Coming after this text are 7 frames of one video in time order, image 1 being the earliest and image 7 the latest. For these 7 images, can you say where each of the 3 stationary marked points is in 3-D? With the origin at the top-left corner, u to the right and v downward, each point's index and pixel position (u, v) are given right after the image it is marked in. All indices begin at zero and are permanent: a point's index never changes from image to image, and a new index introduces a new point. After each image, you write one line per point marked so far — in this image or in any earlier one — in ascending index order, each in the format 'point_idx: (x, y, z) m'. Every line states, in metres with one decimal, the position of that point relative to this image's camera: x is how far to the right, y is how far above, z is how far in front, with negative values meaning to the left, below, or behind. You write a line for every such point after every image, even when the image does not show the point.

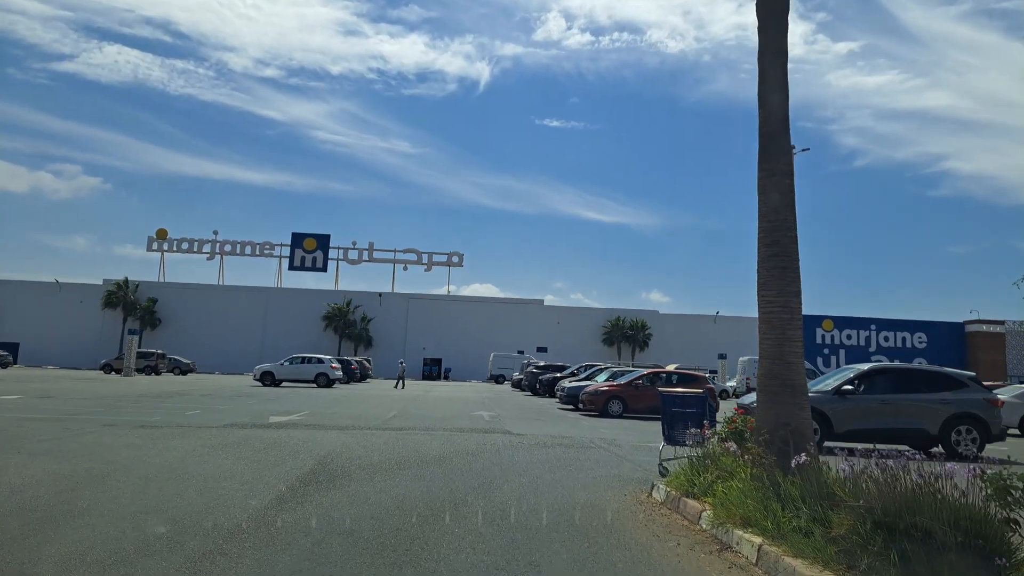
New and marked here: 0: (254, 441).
0: (-5.1, -3.0, +13.2) m
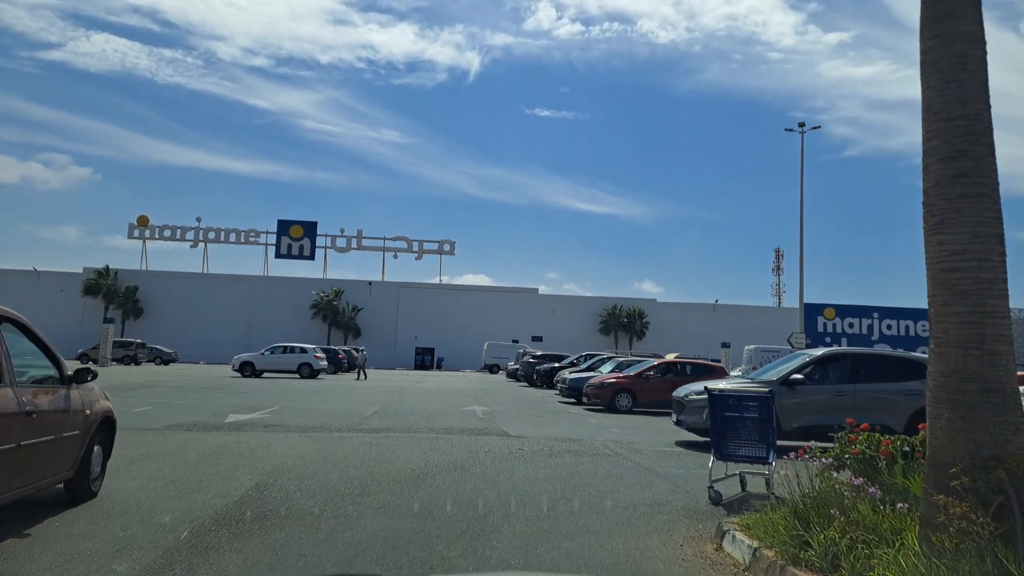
0: (-5.2, -2.6, +10.7) m
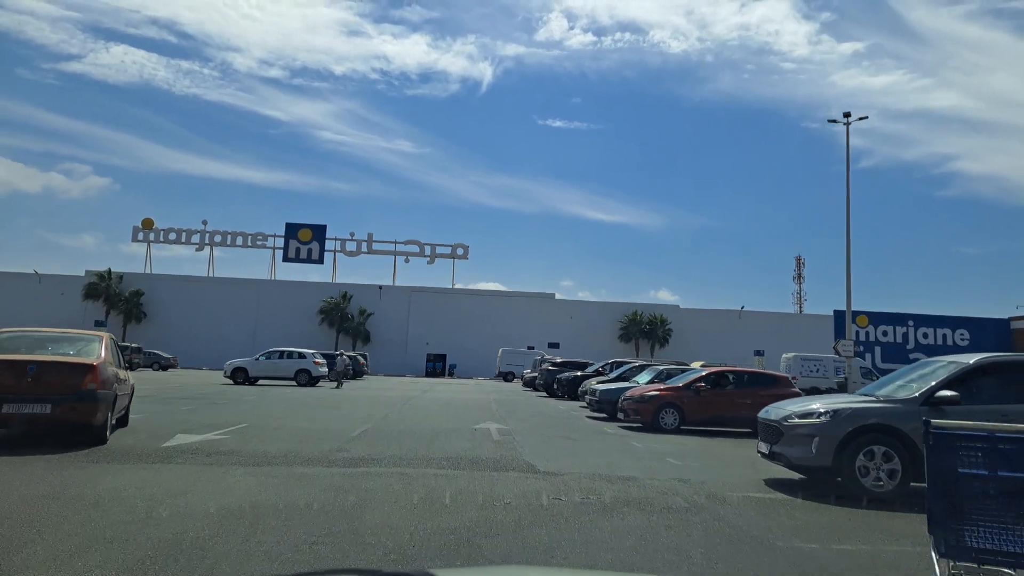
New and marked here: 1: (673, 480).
0: (-4.8, -2.2, +7.1) m
1: (+2.4, -2.8, +9.7) m
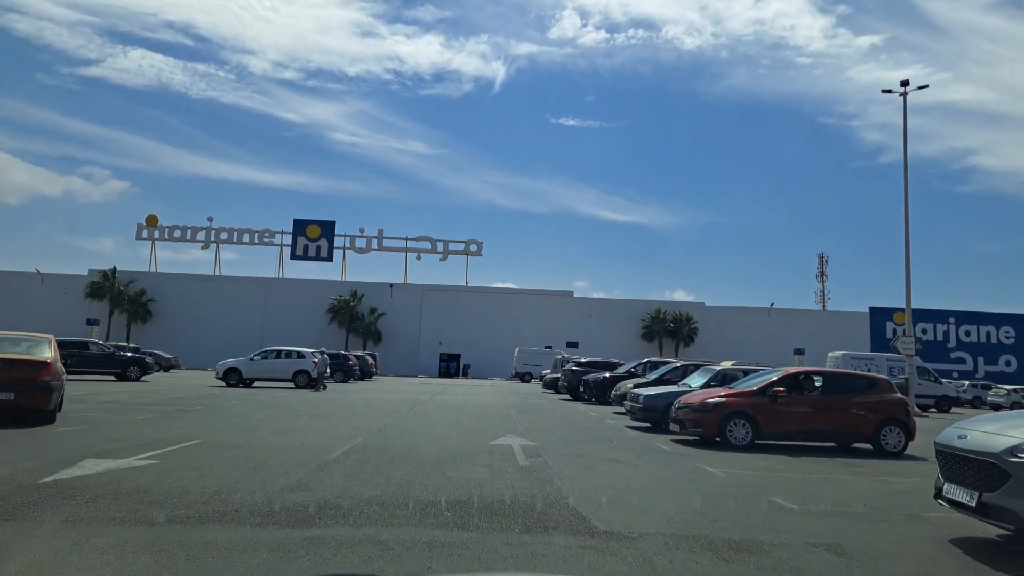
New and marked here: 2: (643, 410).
0: (-4.4, -1.8, +3.5) m
1: (+2.8, -2.3, +5.9) m
2: (+3.3, -3.1, +17.1) m
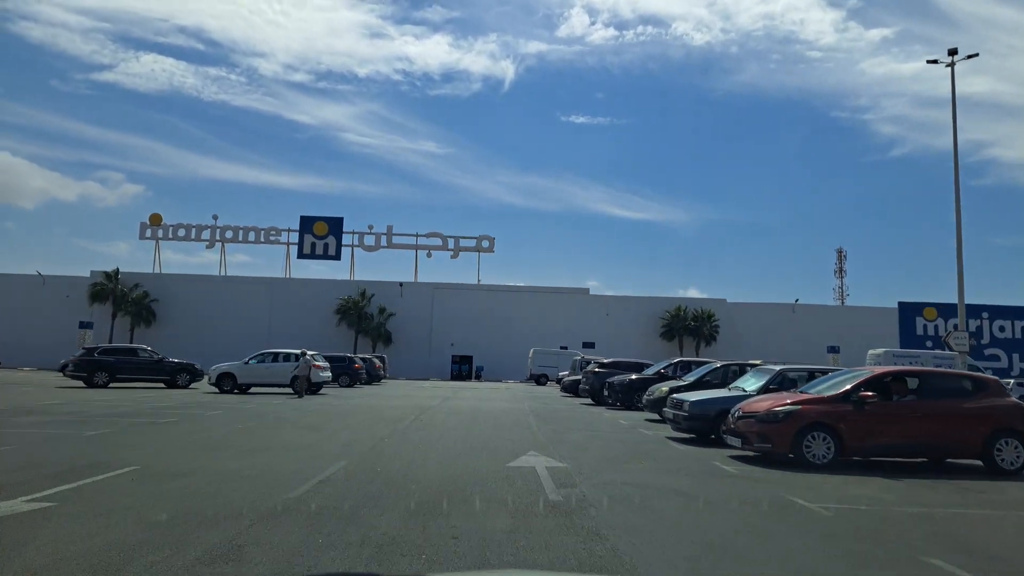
0: (-4.2, -1.6, +0.9) m
1: (+3.0, -2.0, +3.1) m
2: (+3.8, -2.8, +14.3) m
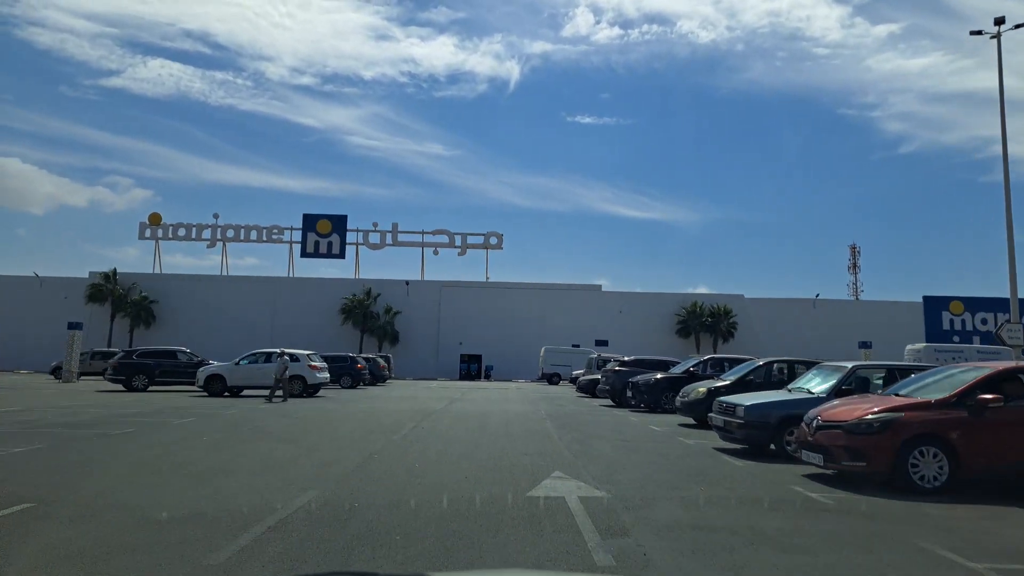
0: (-4.1, -1.3, -1.5) m
1: (+3.2, -1.7, +0.6) m
2: (+4.1, -2.5, +11.8) m
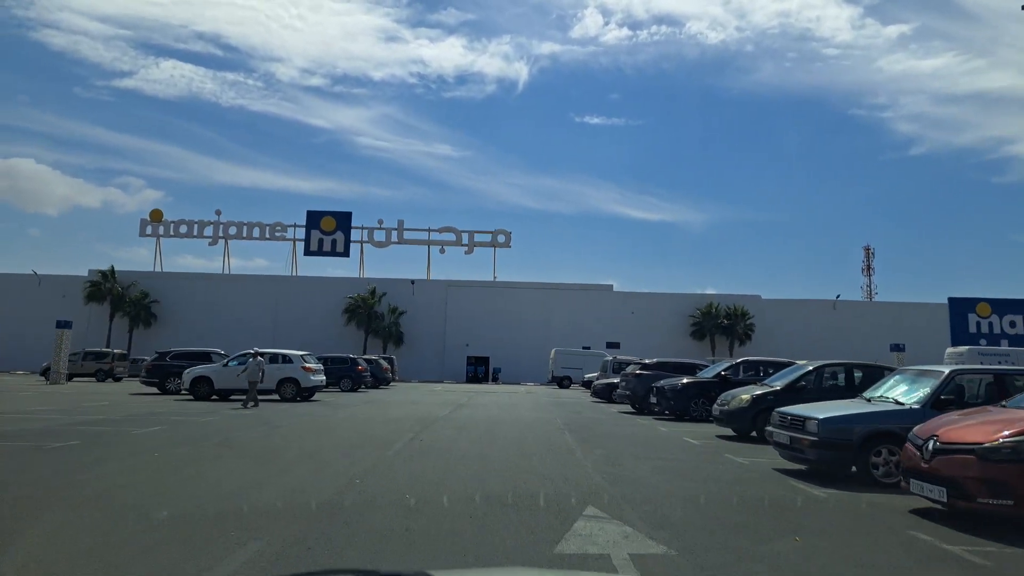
0: (-4.0, -1.1, -3.8) m
1: (+3.3, -1.4, -1.7) m
2: (+4.3, -2.2, +9.5) m
